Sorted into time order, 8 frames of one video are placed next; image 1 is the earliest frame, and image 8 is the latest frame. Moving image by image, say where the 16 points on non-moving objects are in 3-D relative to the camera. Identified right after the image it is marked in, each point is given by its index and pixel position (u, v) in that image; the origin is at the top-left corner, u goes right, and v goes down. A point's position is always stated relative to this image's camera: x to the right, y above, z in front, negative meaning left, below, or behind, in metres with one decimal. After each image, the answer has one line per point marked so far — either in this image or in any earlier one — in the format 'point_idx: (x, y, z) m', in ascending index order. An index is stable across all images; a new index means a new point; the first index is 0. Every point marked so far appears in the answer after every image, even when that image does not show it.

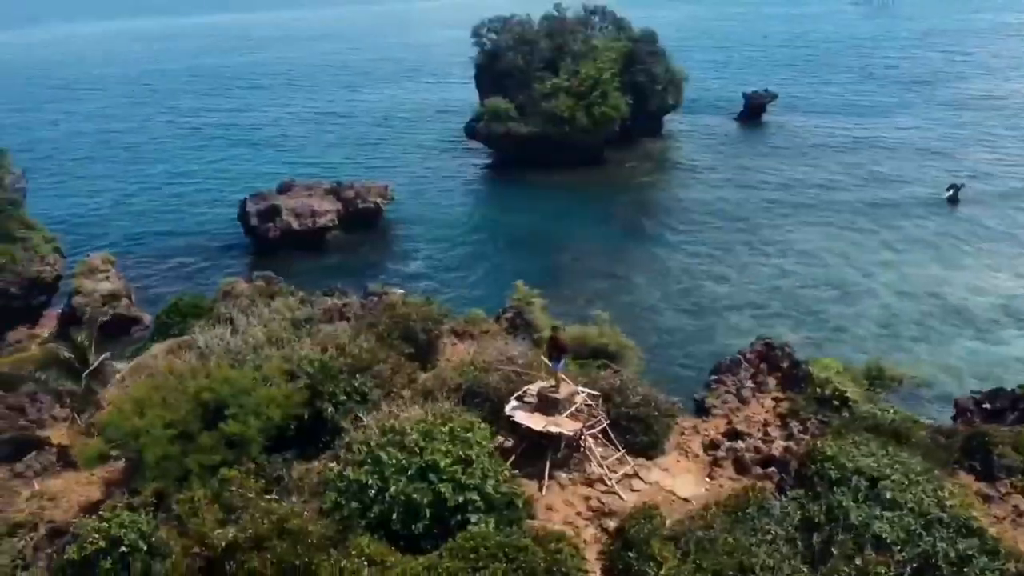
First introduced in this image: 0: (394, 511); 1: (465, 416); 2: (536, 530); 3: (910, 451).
0: (-2.1, -3.9, +14.0) m
1: (-1.0, -2.7, +16.5) m
2: (+0.4, -4.4, +14.5) m
3: (+8.3, -3.5, +17.0) m
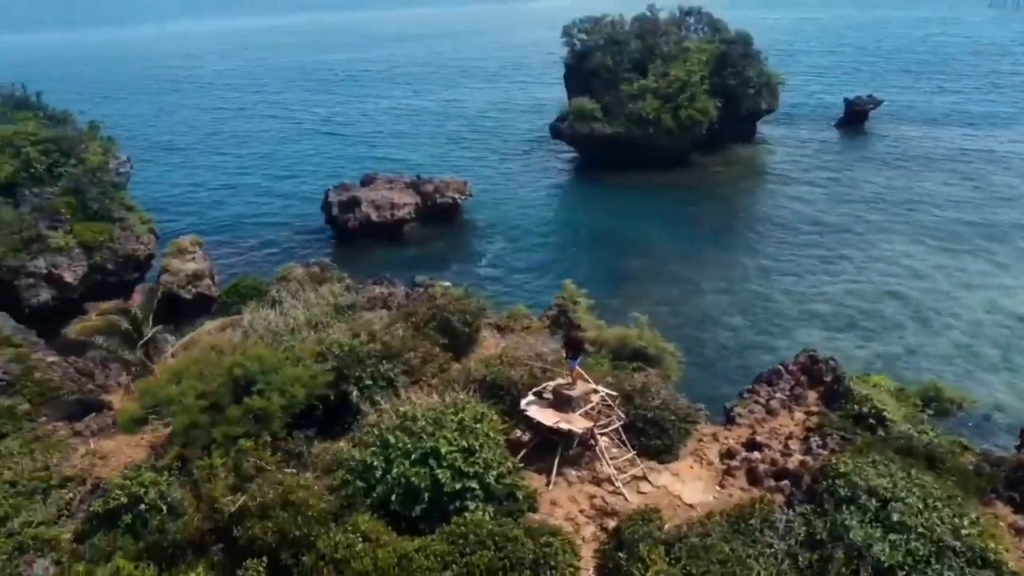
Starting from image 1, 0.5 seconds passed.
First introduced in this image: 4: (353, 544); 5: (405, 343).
0: (-2.2, -3.7, +14.6) m
1: (-0.7, -2.6, +16.8) m
2: (+0.4, -4.3, +14.8) m
3: (+8.5, -3.8, +16.2) m
4: (-2.7, -4.3, +13.6) m
5: (-2.5, -1.3, +19.2) m
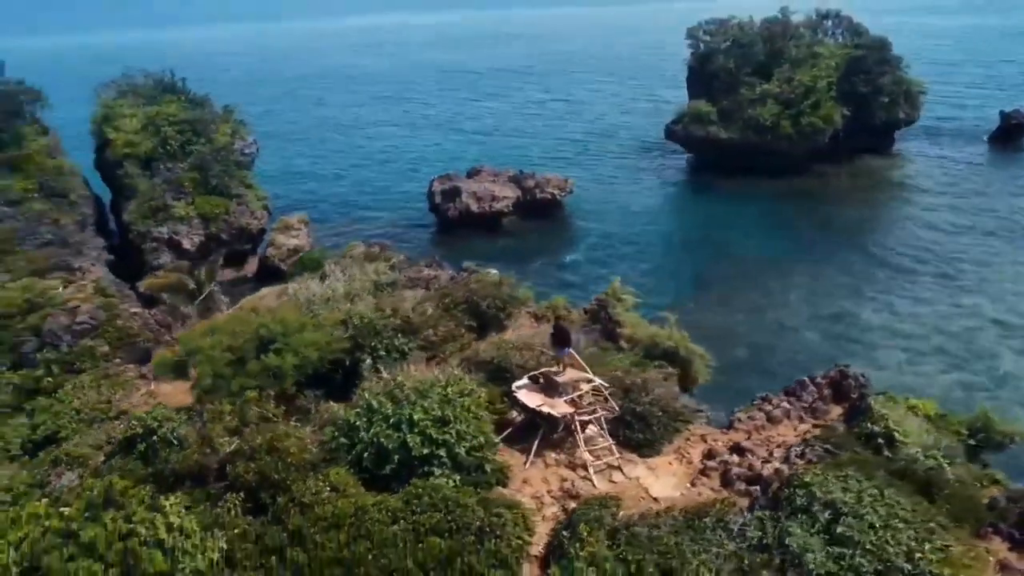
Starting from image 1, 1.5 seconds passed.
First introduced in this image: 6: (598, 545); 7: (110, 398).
0: (-2.8, -3.2, +15.8) m
1: (-0.9, -2.2, +17.8) m
2: (-0.4, -4.0, +15.6) m
3: (+7.9, -4.1, +15.5) m
4: (-3.6, -3.8, +15.0) m
5: (-2.2, -0.8, +20.5) m
6: (+1.5, -4.5, +14.2) m
7: (-9.3, -2.4, +18.9) m
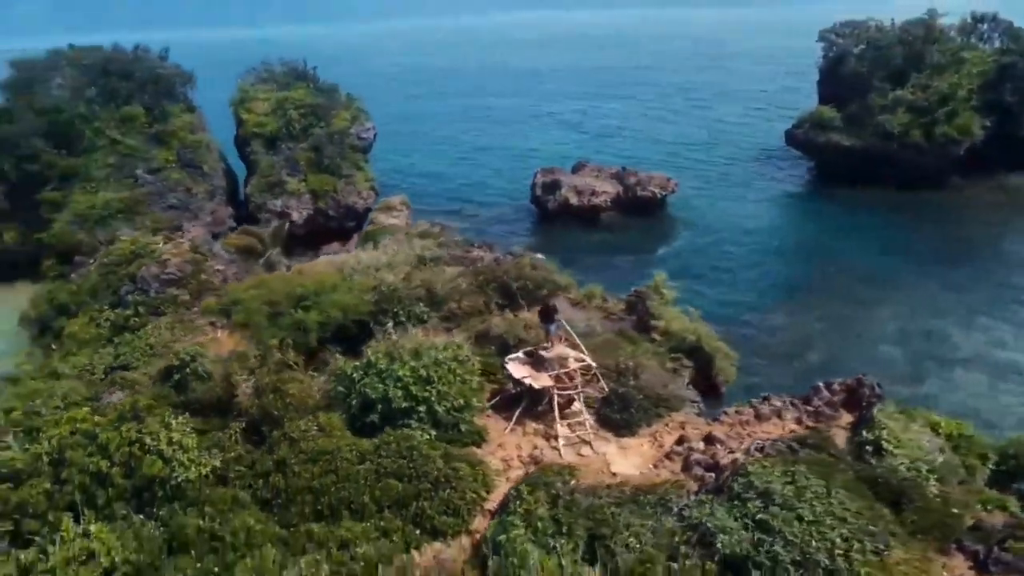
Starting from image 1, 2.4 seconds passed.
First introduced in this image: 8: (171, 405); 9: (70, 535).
0: (-3.4, -2.5, +17.6) m
1: (-1.0, -1.6, +19.2) m
2: (-1.1, -3.4, +16.9) m
3: (+7.1, -4.2, +15.3) m
4: (-4.3, -3.0, +16.9) m
5: (-1.7, -0.1, +22.0) m
6: (+0.5, -4.1, +15.2) m
7: (-9.1, -1.1, +21.8) m
8: (-7.6, -2.6, +17.8) m
9: (-7.9, -4.4, +14.3) m
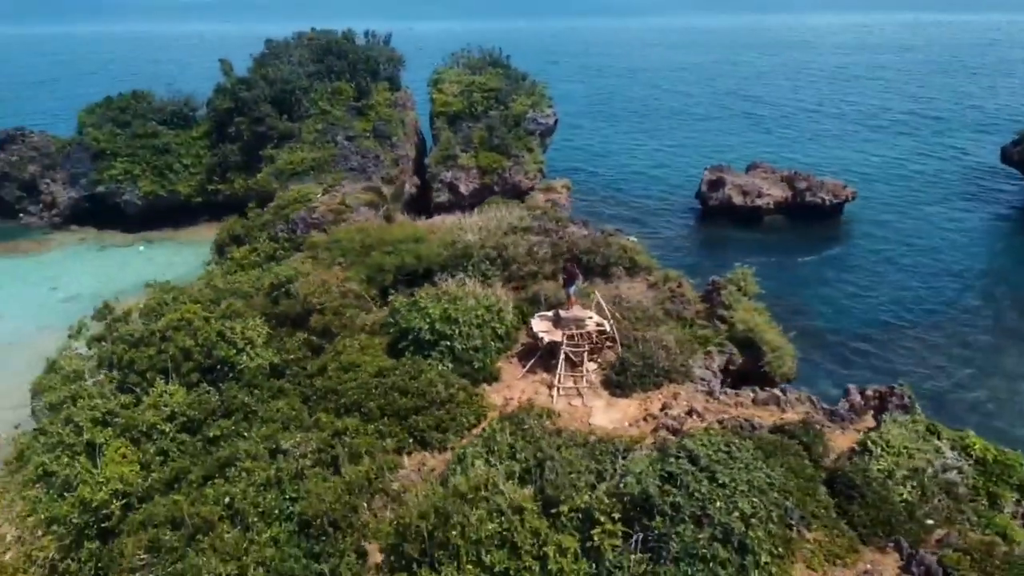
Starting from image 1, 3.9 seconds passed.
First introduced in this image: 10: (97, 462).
0: (-3.0, -1.1, +20.8) m
1: (-0.2, -0.5, +21.6) m
2: (-1.1, -2.3, +19.5) m
3: (+6.1, -4.1, +15.7) m
4: (-4.1, -1.5, +20.4) m
5: (+0.2, +1.0, +24.5) m
6: (-0.1, -3.2, +17.5) m
7: (-7.0, +0.9, +26.4) m
8: (-6.9, -0.7, +22.2) m
9: (-8.5, -2.4, +19.0) m
10: (-8.9, -3.7, +17.2) m
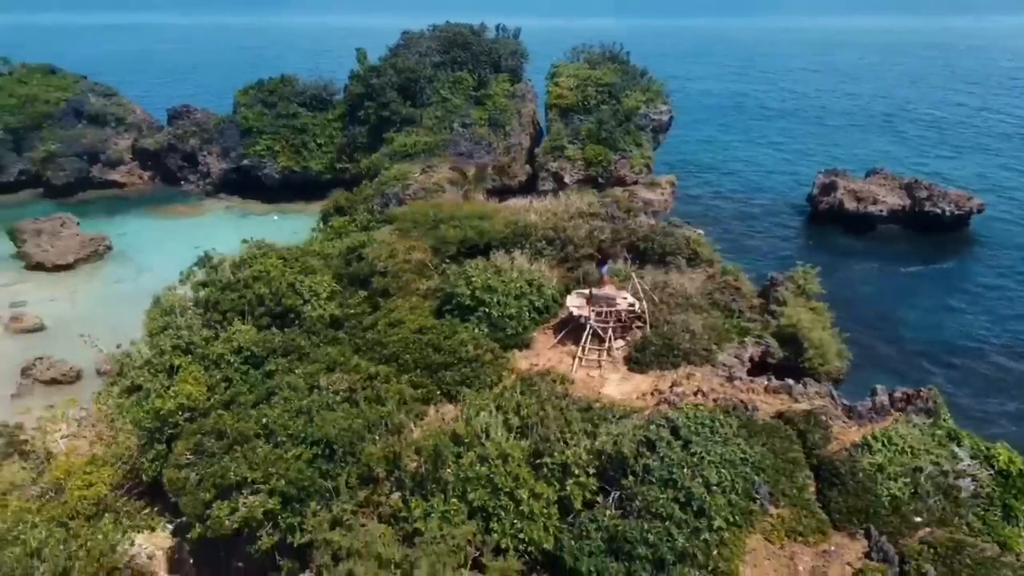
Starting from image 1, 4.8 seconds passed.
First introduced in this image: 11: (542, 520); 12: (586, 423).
0: (-1.9, -0.2, +22.8) m
1: (+1.0, +0.1, +23.1) m
2: (-0.4, -1.6, +21.2) m
3: (+5.8, -3.8, +16.2) m
4: (-3.1, -0.5, +22.6) m
5: (+2.0, +1.6, +25.9) m
6: (+0.1, -2.5, +19.0) m
7: (-4.7, +2.0, +29.0) m
8: (-5.5, +0.5, +24.9) m
9: (-7.7, -1.1, +22.0) m
10: (-8.6, -2.3, +20.3) m
11: (+0.6, -4.6, +15.9) m
12: (+1.6, -3.0, +17.7) m
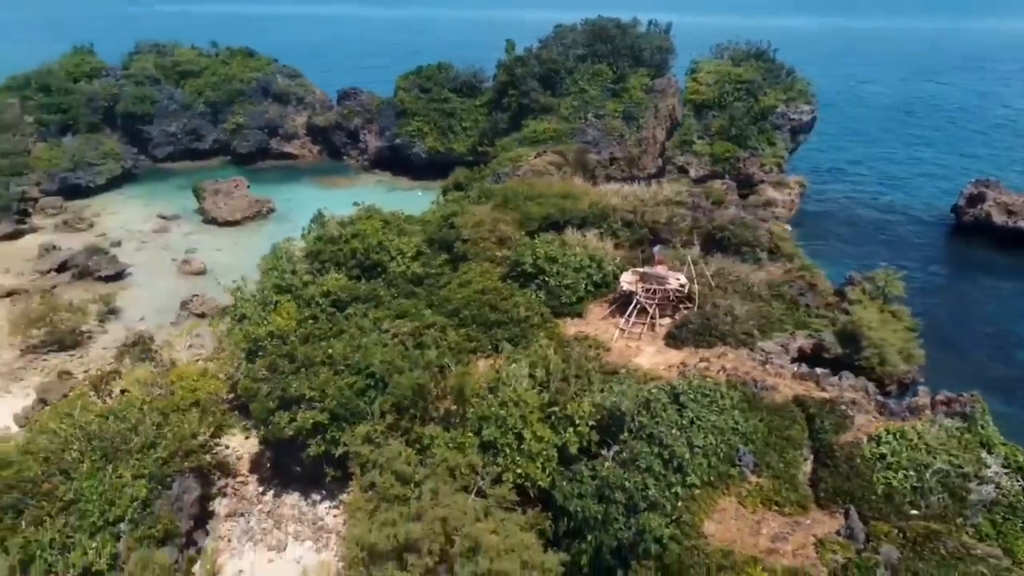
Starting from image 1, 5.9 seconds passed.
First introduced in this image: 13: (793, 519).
0: (0.0, +0.8, +24.9) m
1: (+3.0, +0.8, +24.6) m
2: (+1.1, -0.7, +23.0) m
3: (+5.8, -3.5, +16.8) m
4: (-1.2, +0.6, +25.0) m
5: (+4.7, +2.2, +27.0) m
6: (+1.0, -1.6, +20.8) m
7: (-1.2, +3.2, +31.5) m
8: (-3.0, +1.8, +27.7) m
9: (-5.9, +0.4, +25.3) m
10: (-7.1, -0.7, +23.9) m
11: (+0.6, -3.8, +17.6) m
12: (+2.2, -2.3, +19.2) m
13: (+5.5, -4.5, +15.8) m
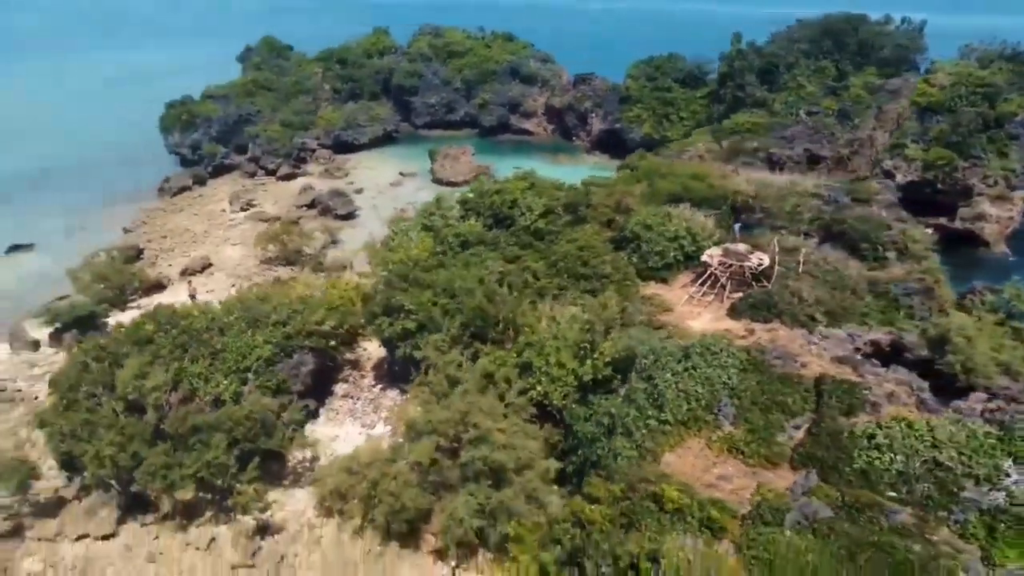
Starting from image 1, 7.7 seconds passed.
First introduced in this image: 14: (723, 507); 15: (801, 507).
0: (+3.7, +2.0, +27.3) m
1: (+6.3, +1.7, +26.0) m
2: (+3.8, +0.4, +25.2) m
3: (+5.9, -2.9, +17.9) m
4: (+2.5, +2.0, +27.8) m
5: (+8.9, +2.7, +27.8) m
6: (+2.9, -0.5, +23.2) m
7: (+5.0, +4.5, +33.9) m
8: (+1.9, +3.4, +30.9) m
9: (-1.7, +2.4, +29.7) m
10: (-3.6, +1.5, +28.7) m
11: (+1.3, -2.5, +20.4) m
12: (+3.4, -1.2, +21.3) m
13: (+5.1, -3.9, +17.1) m
14: (+4.2, -4.3, +15.9) m
15: (+5.6, -4.2, +15.5) m
